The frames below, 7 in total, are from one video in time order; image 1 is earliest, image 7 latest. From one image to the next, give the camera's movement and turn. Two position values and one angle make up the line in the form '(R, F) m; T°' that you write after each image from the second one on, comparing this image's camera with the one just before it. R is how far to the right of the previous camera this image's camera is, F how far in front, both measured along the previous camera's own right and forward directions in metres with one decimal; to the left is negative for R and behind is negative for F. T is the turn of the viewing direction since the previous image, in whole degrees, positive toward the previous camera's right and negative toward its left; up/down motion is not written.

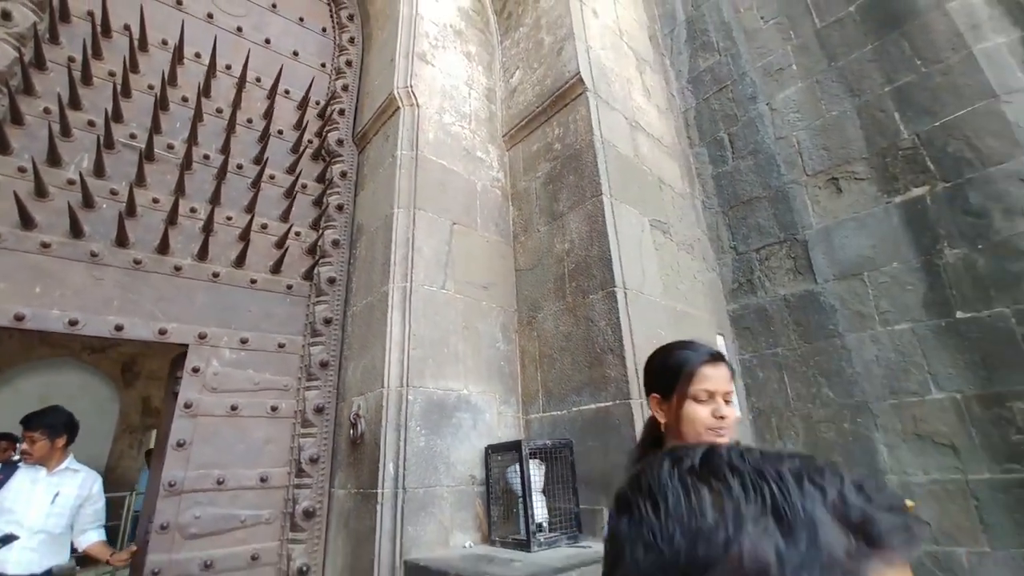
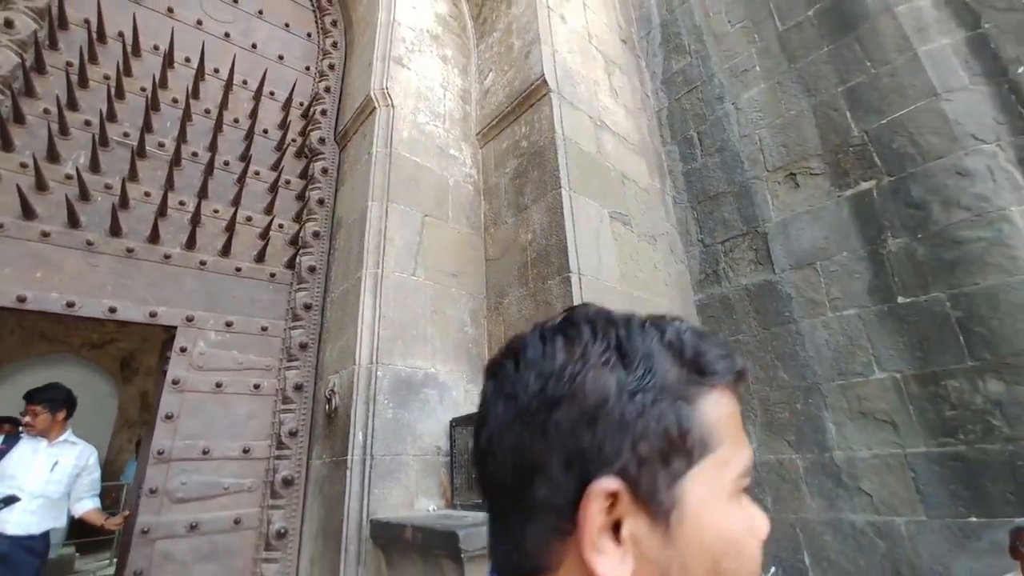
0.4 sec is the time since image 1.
(+0.2, -0.2) m; 0°
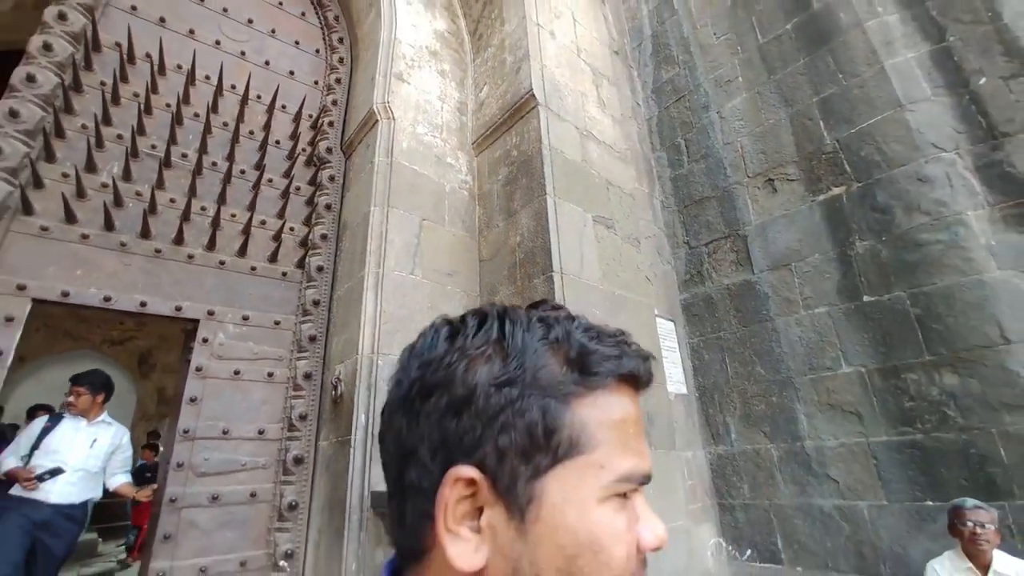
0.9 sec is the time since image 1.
(+0.1, -0.2) m; -1°
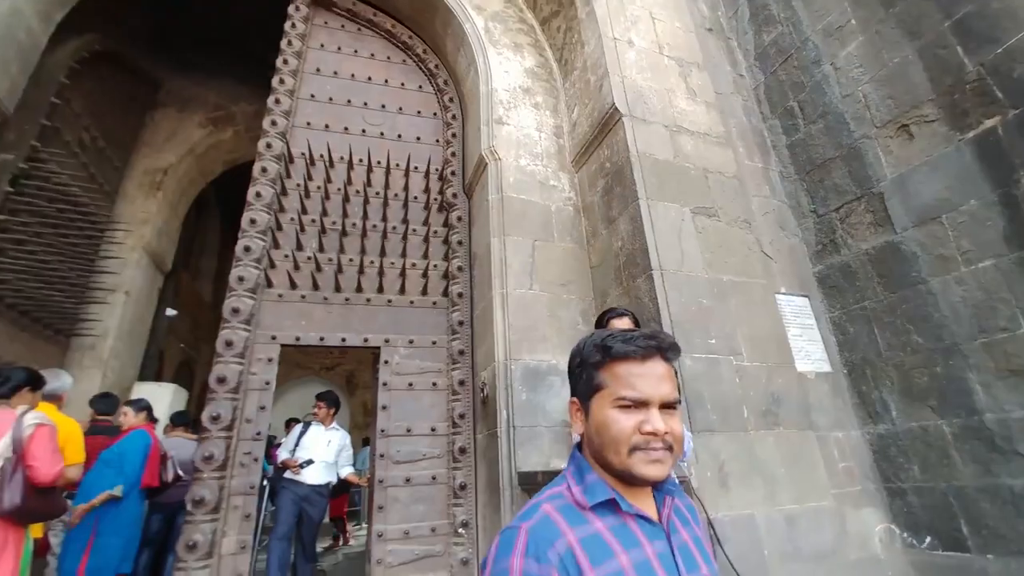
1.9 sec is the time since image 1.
(+0.3, -0.3) m; -18°
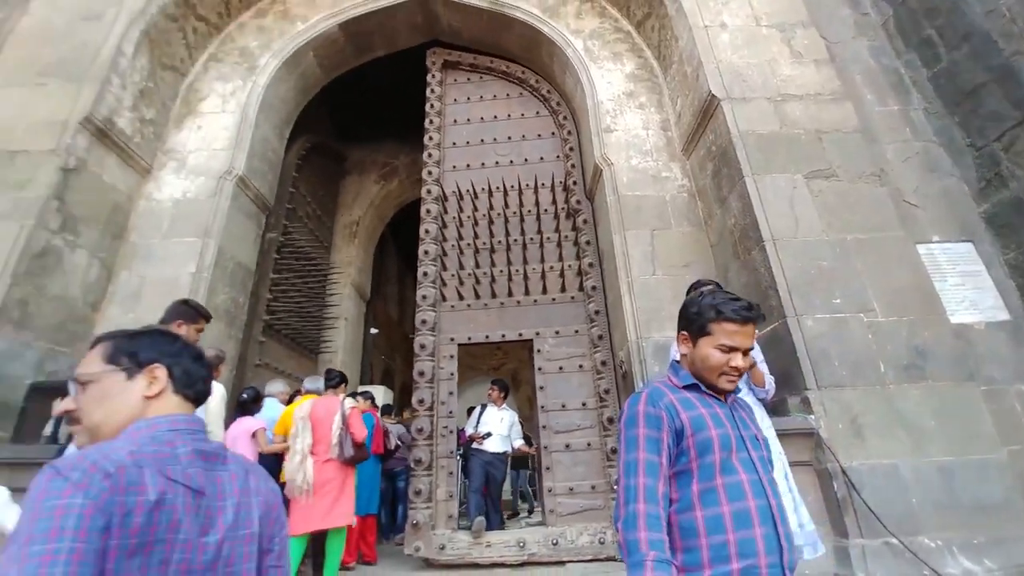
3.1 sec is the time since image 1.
(+0.2, -0.5) m; -18°
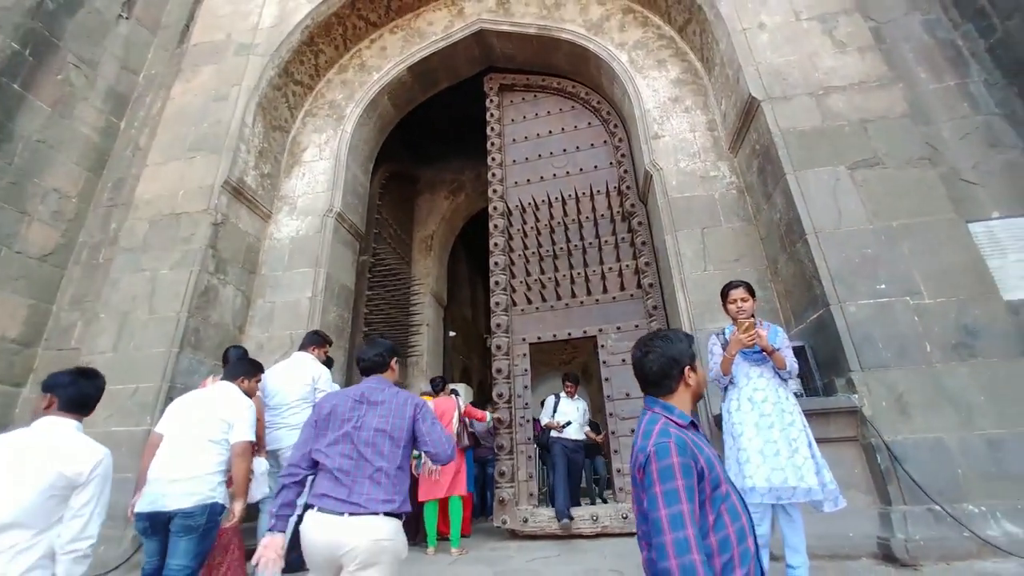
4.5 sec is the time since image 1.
(+0.1, -0.5) m; -9°
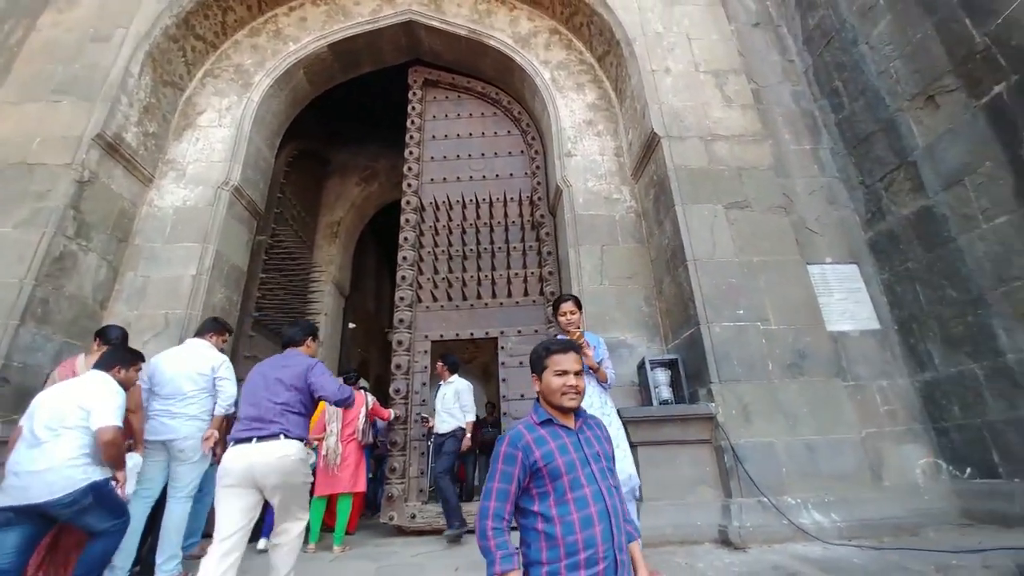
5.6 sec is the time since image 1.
(0.0, -0.1) m; +12°
